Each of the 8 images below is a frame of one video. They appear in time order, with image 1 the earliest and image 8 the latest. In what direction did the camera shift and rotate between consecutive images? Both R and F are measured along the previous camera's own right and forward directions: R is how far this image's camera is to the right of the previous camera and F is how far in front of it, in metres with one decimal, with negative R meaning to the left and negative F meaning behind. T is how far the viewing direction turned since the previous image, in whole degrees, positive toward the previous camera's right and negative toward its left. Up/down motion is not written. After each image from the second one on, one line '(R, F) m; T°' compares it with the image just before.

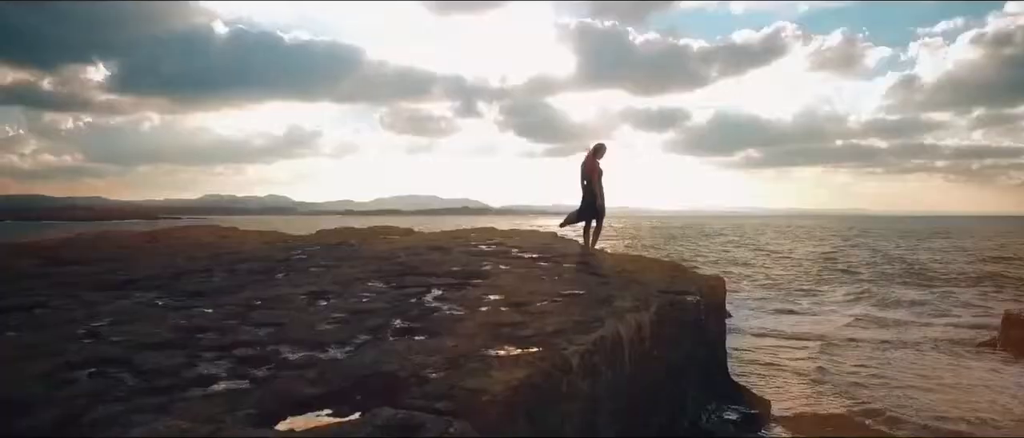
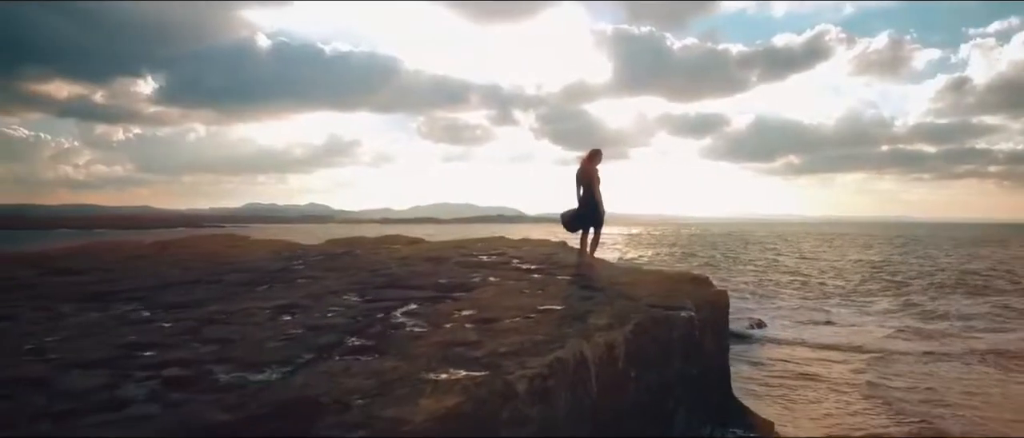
(+0.5, +0.3) m; -3°
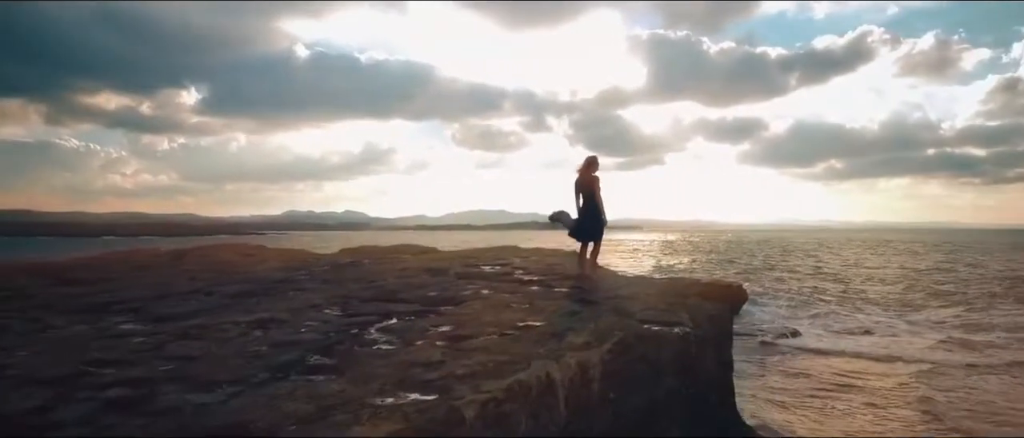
(+0.4, +0.2) m; -3°
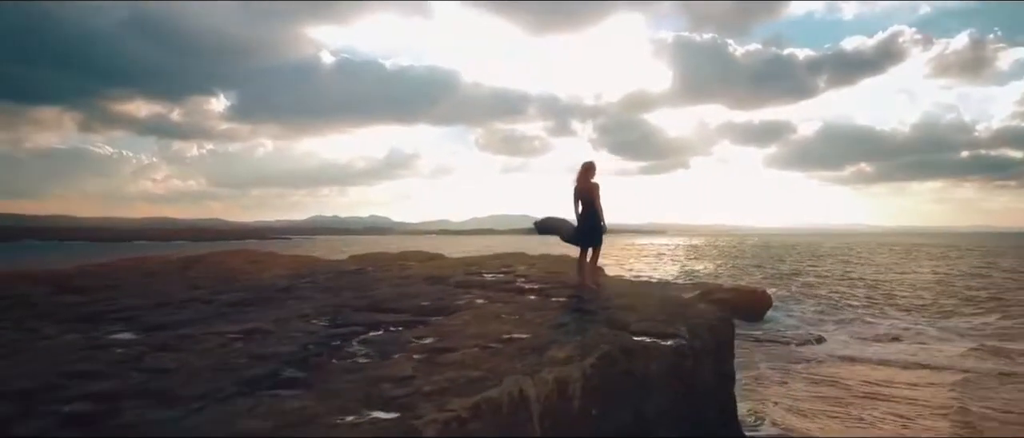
(+0.3, +0.1) m; -2°
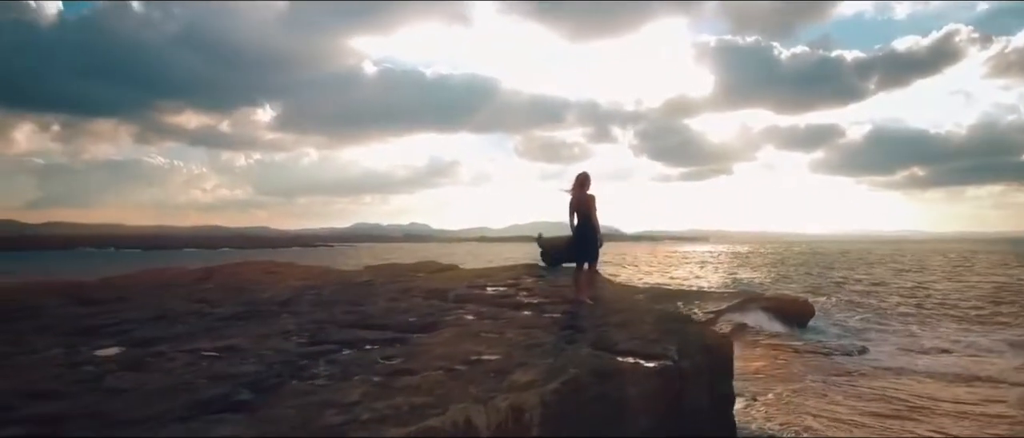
(+0.5, +0.2) m; -4°
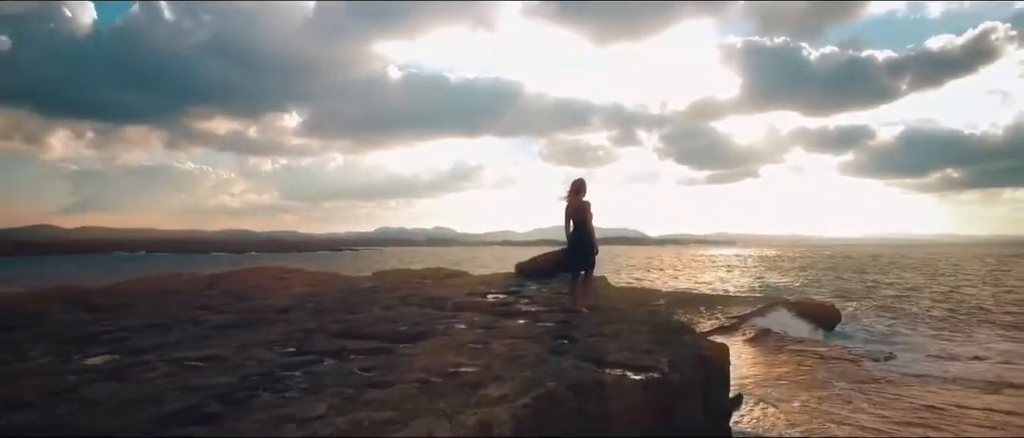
(+0.3, +0.1) m; -2°
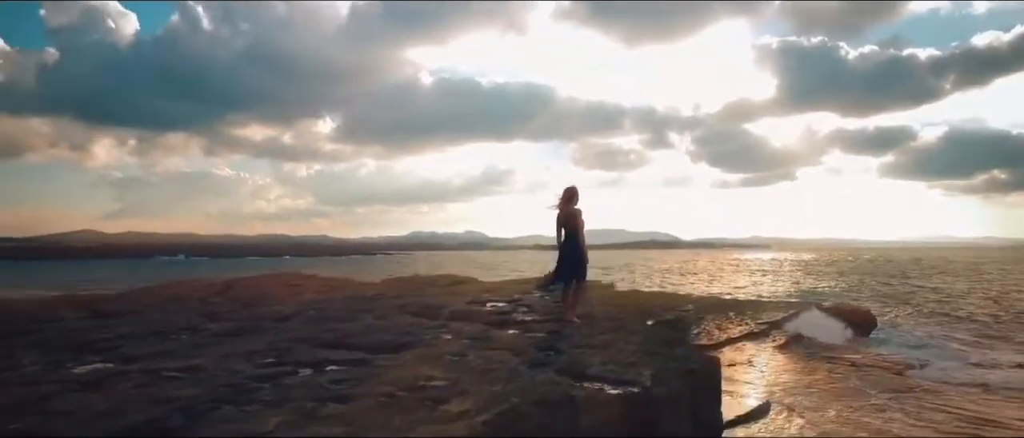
(+0.4, +0.1) m; -3°
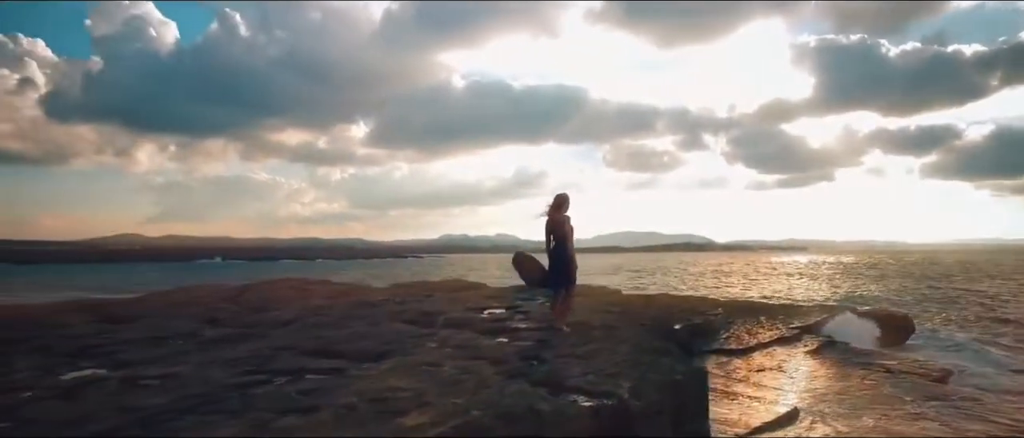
(+0.5, +0.1) m; -3°
